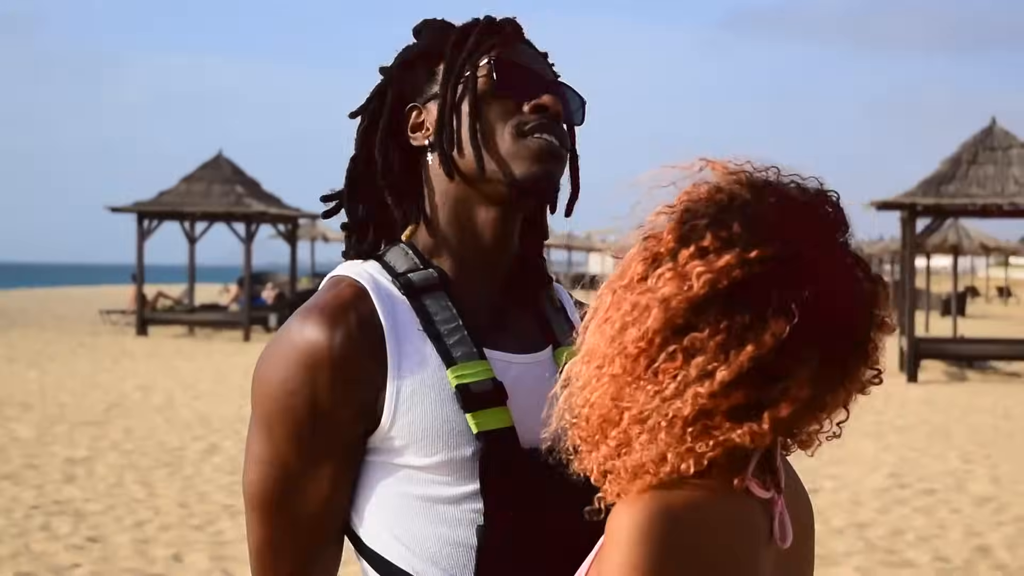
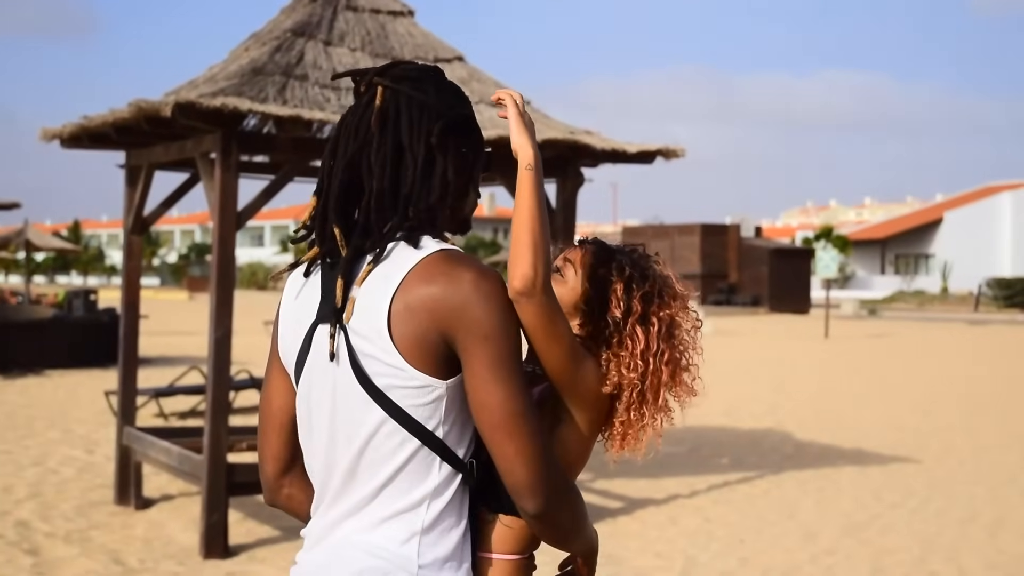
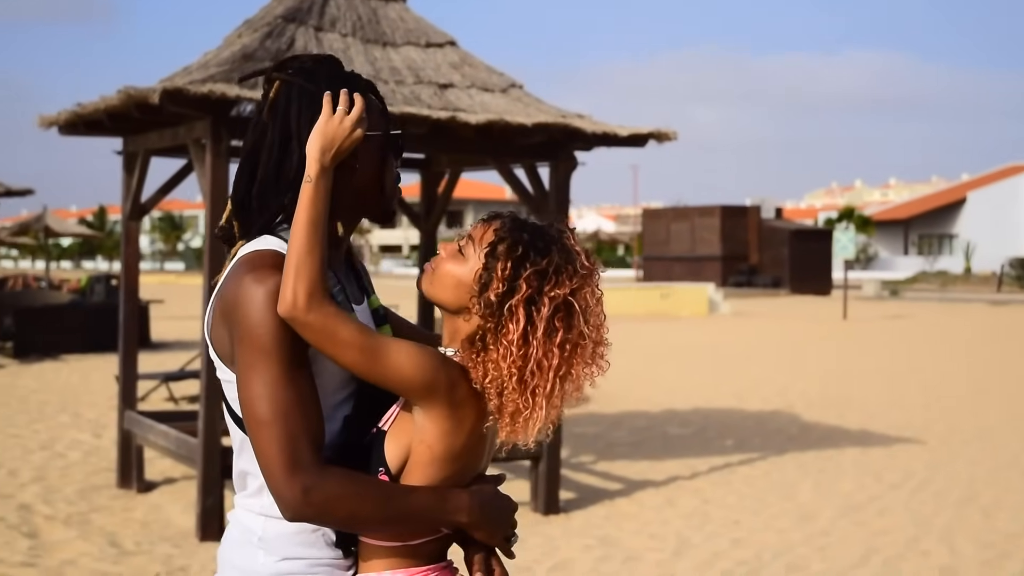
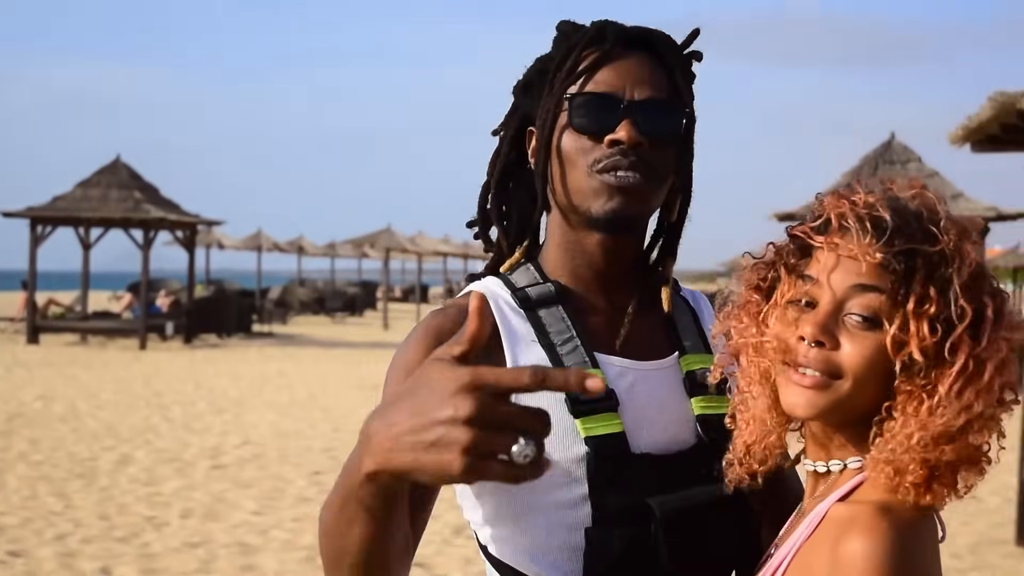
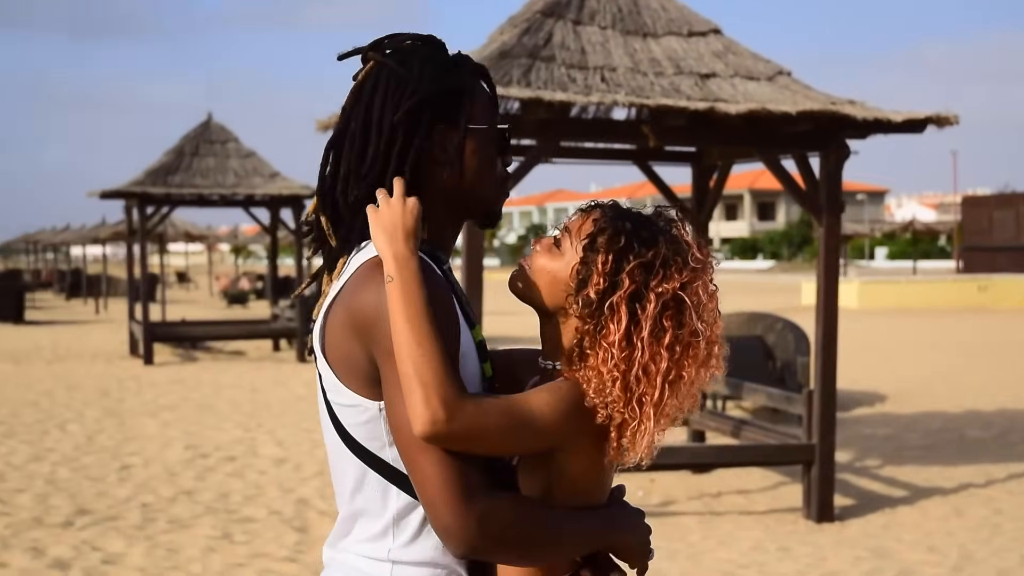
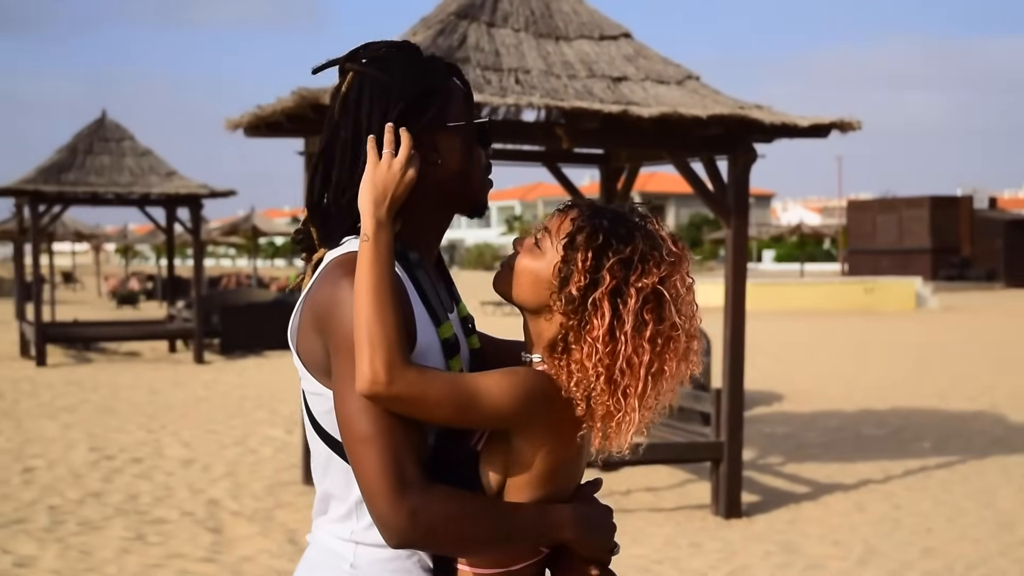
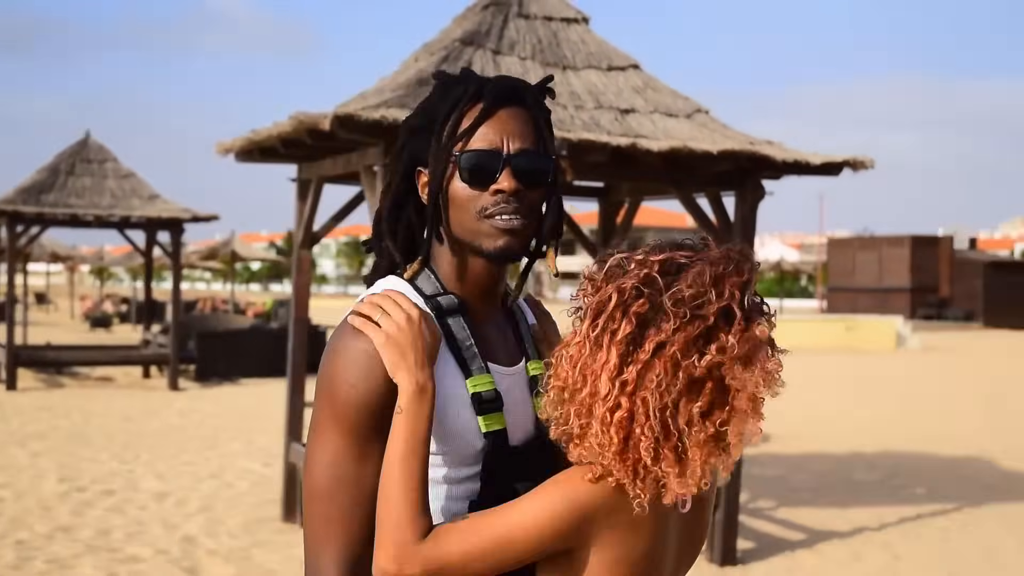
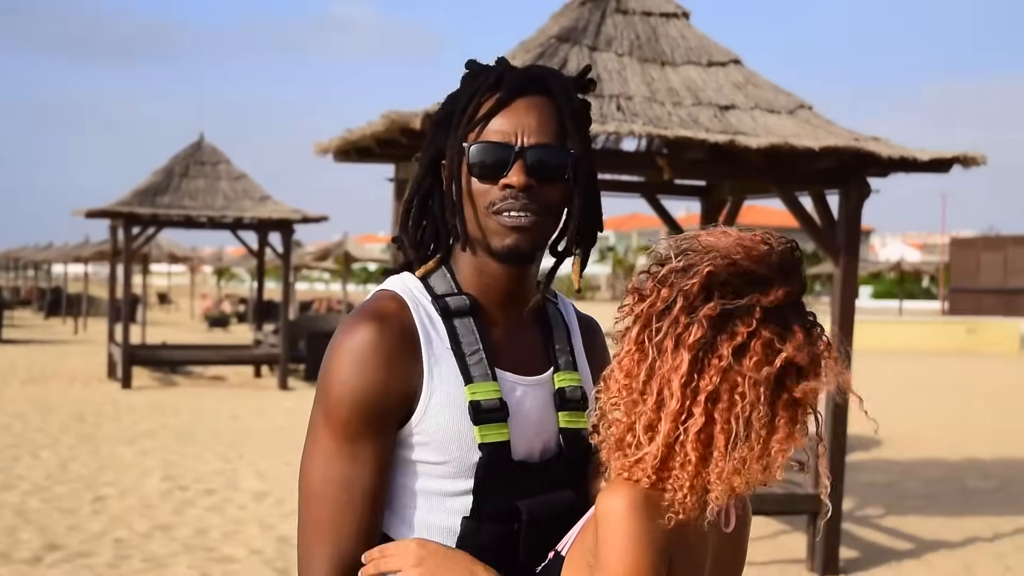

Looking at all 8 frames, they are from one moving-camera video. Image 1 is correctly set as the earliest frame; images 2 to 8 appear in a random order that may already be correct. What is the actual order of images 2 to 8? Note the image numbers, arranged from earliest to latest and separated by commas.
4, 8, 7, 2, 3, 6, 5
